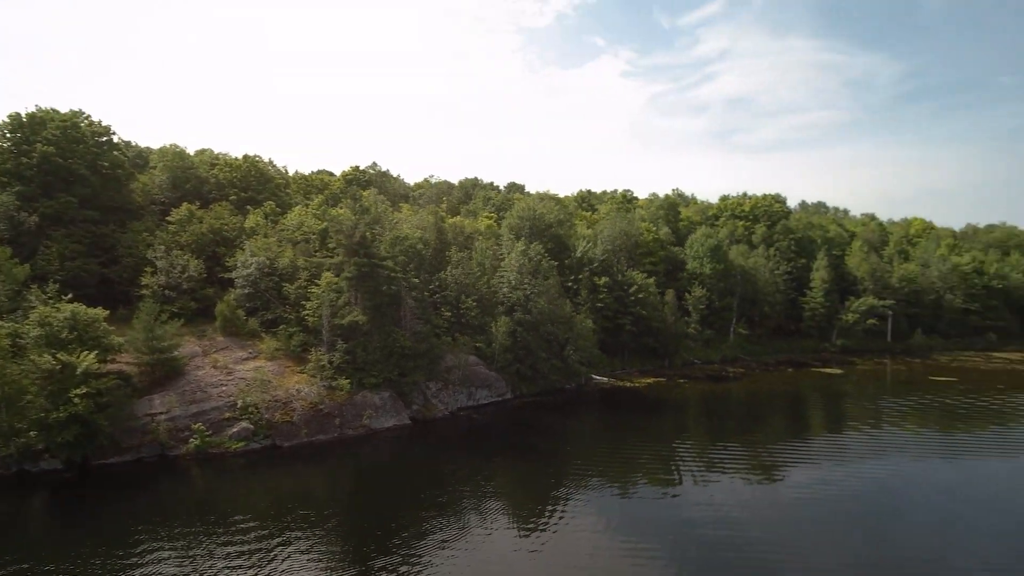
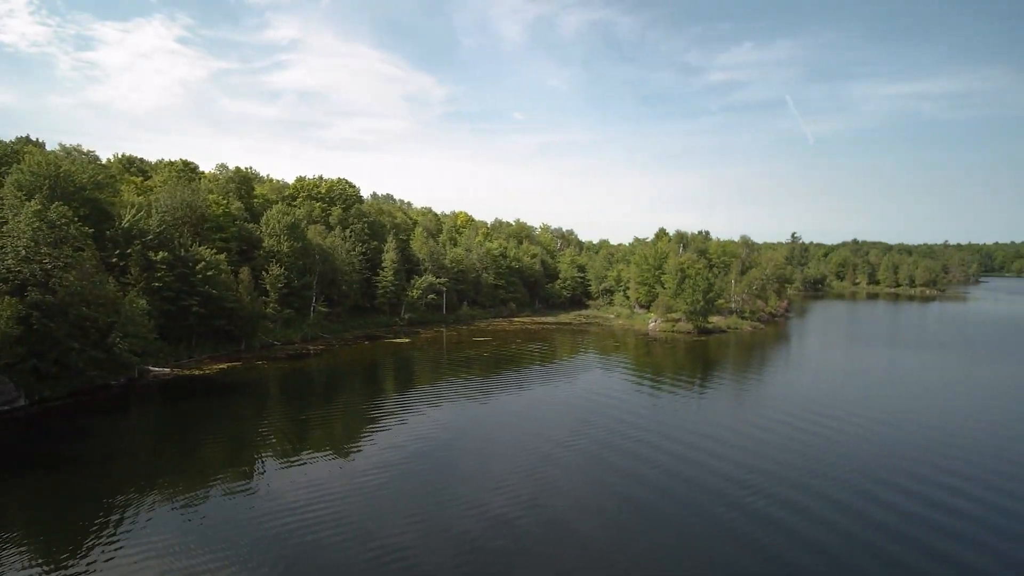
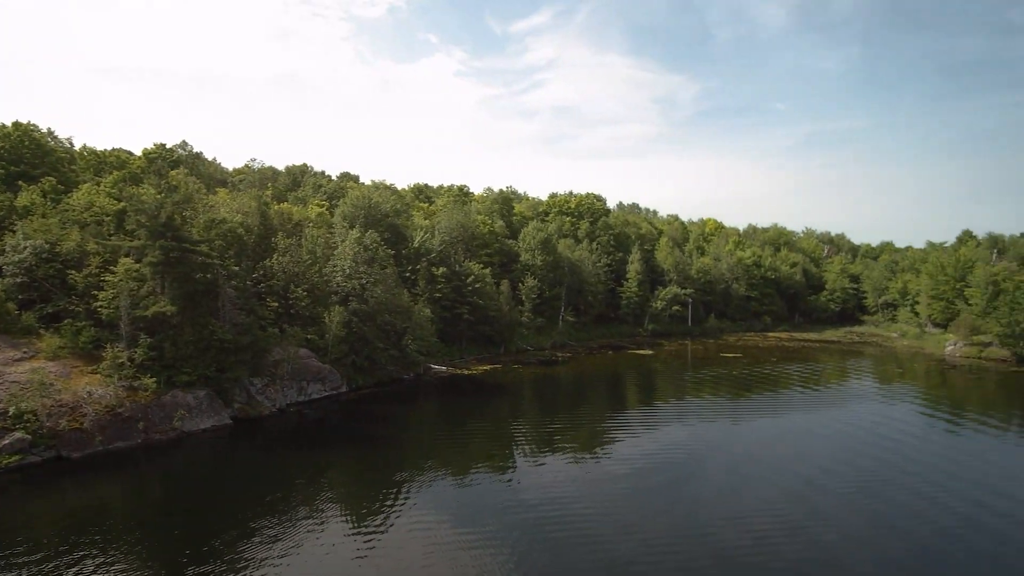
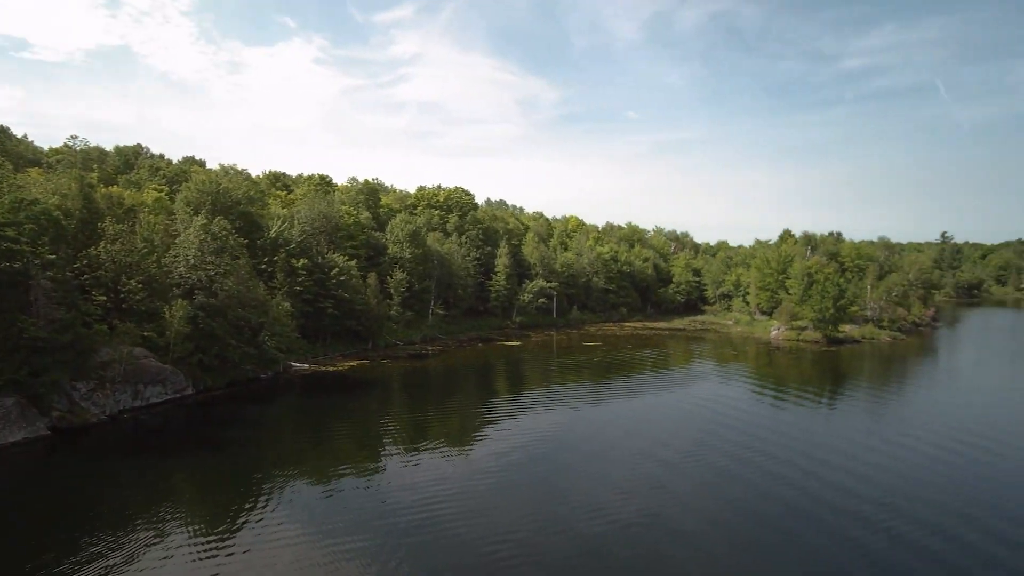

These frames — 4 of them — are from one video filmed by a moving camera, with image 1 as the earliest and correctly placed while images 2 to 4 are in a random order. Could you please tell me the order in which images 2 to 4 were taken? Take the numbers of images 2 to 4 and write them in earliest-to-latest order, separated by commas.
3, 4, 2
